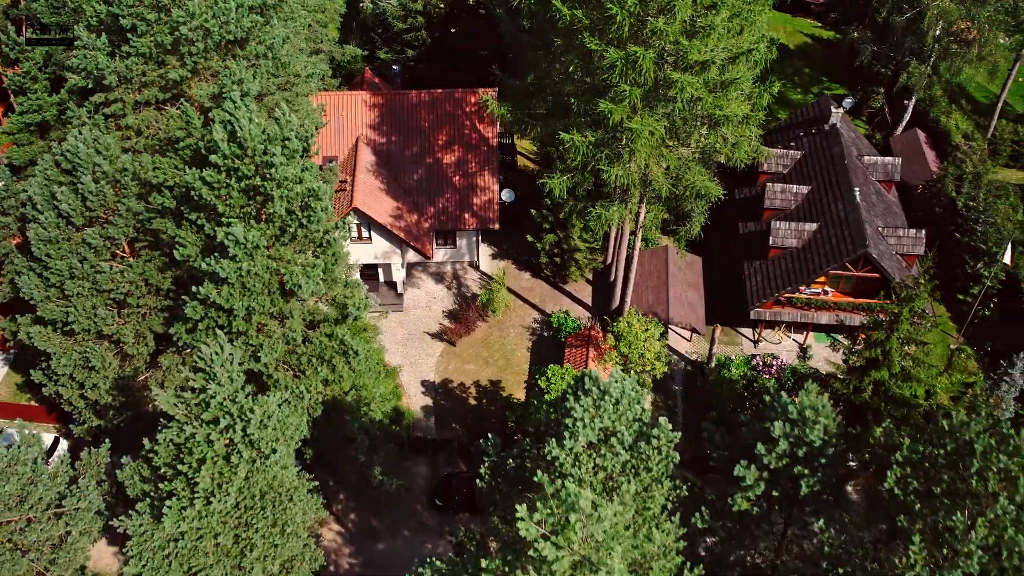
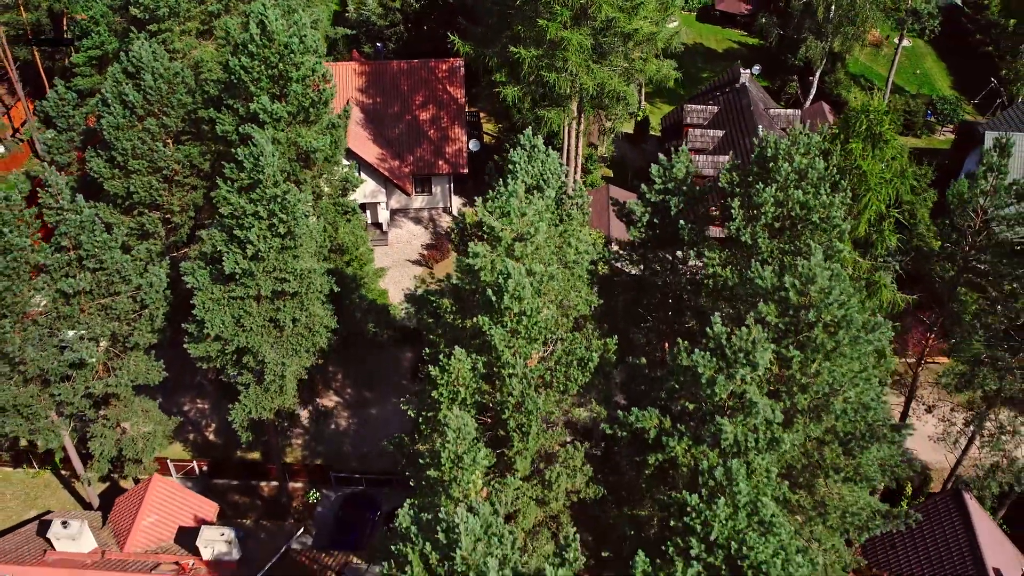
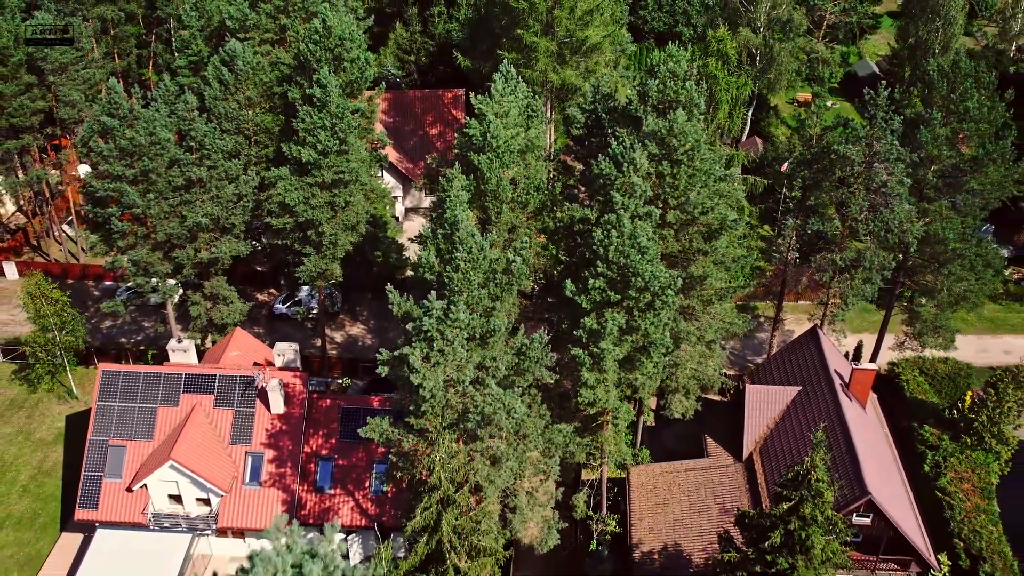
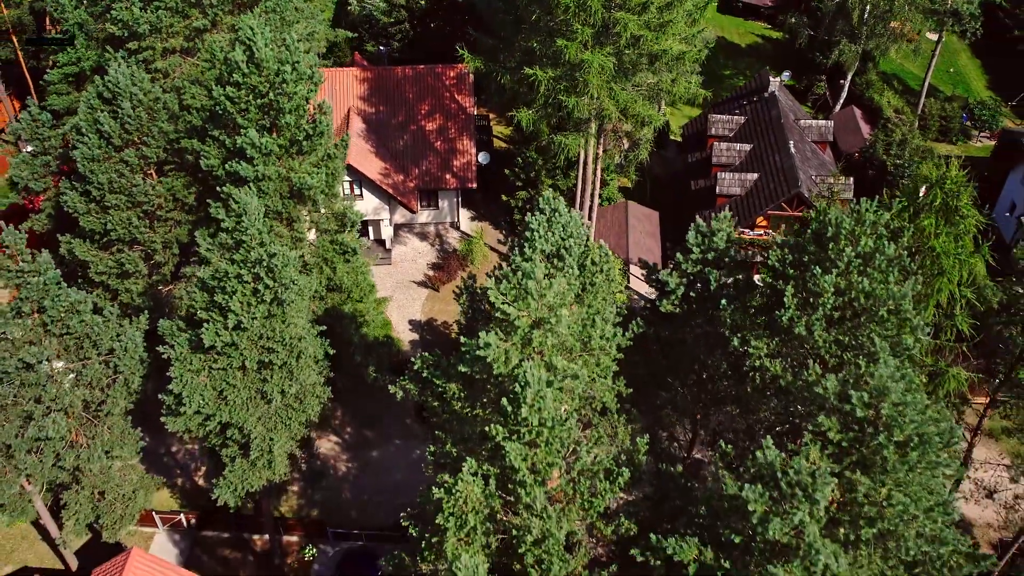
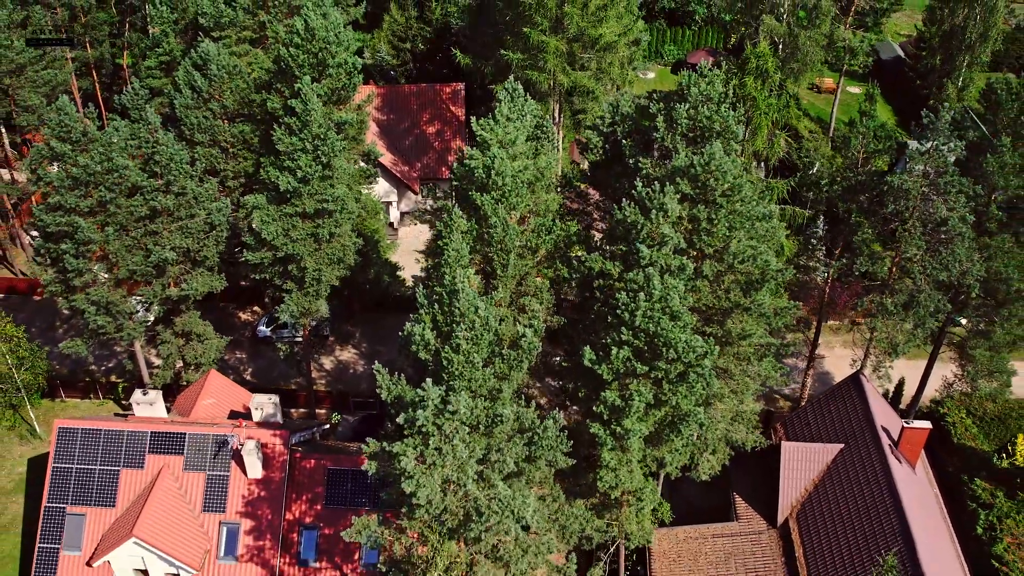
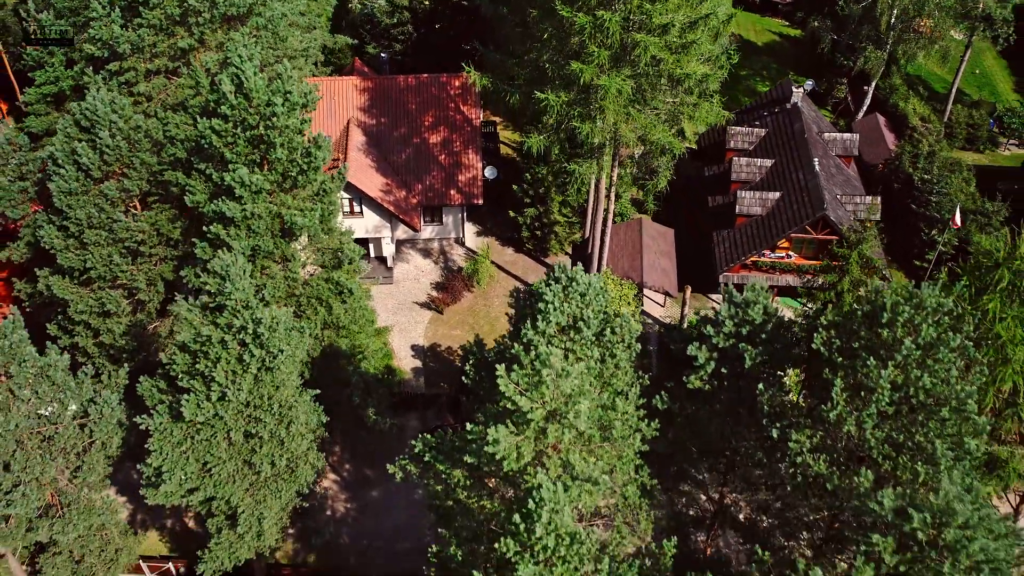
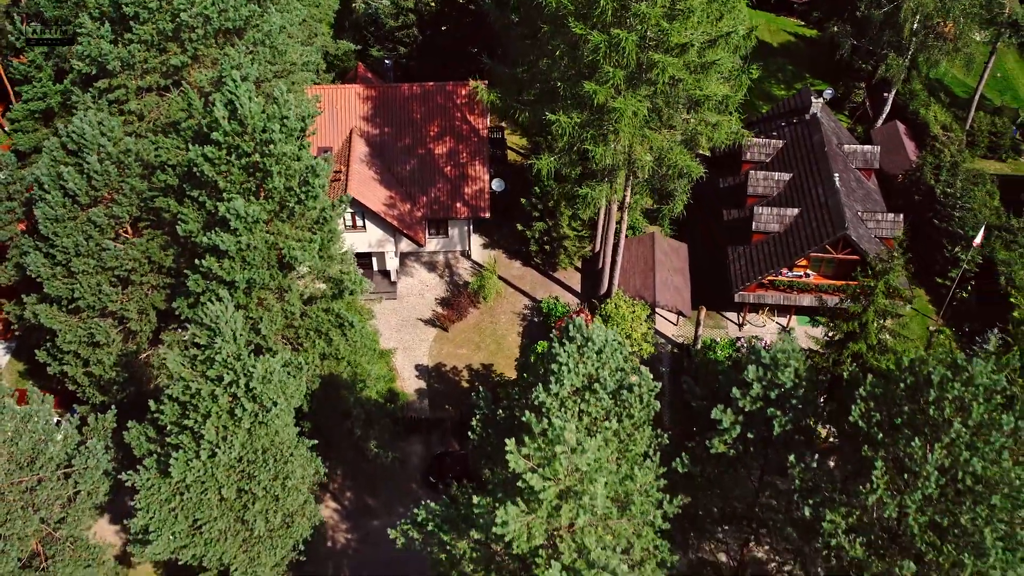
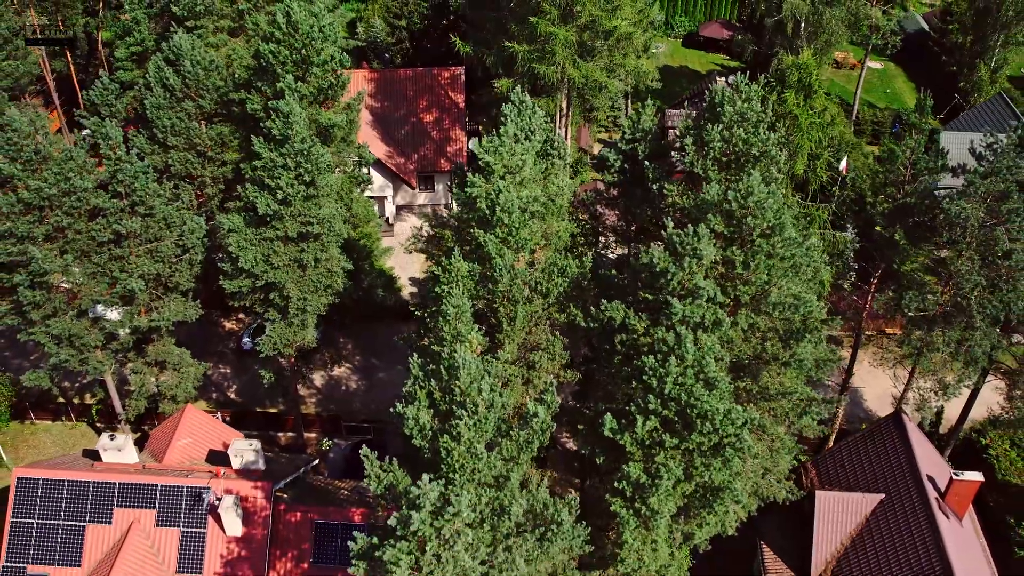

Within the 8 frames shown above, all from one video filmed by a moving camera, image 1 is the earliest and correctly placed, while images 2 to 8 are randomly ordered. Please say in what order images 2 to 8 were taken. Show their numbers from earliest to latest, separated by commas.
7, 6, 4, 2, 8, 5, 3
